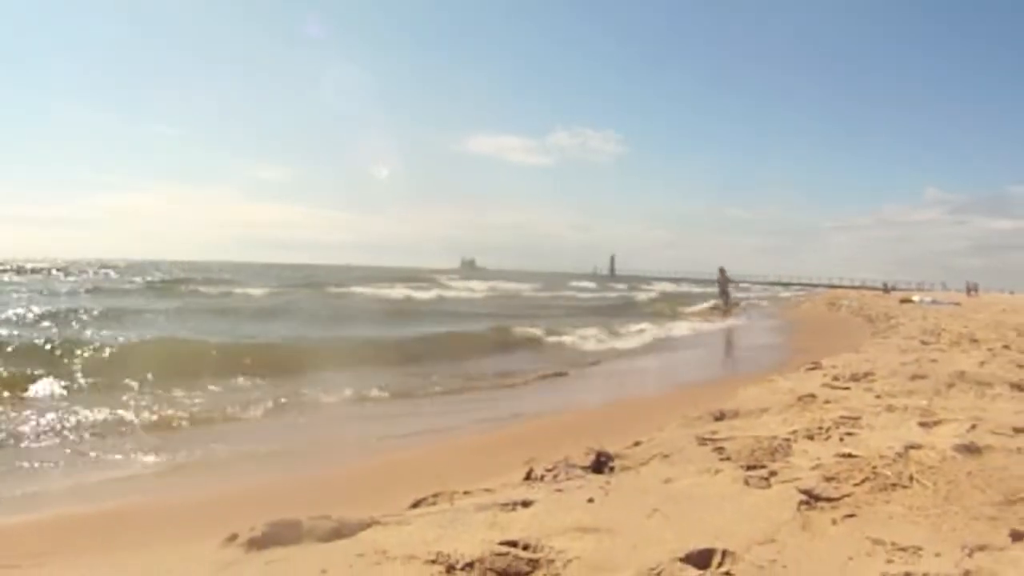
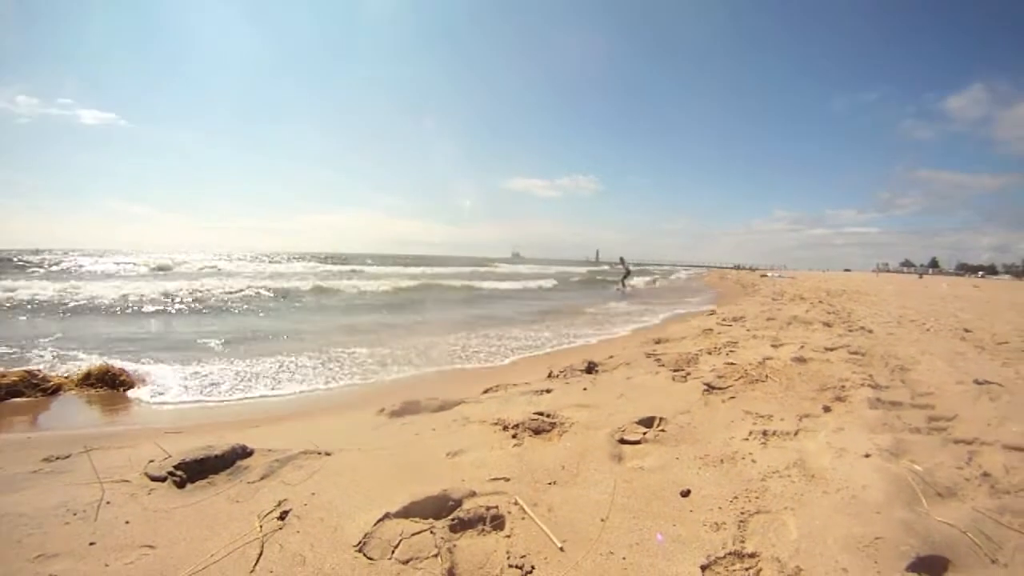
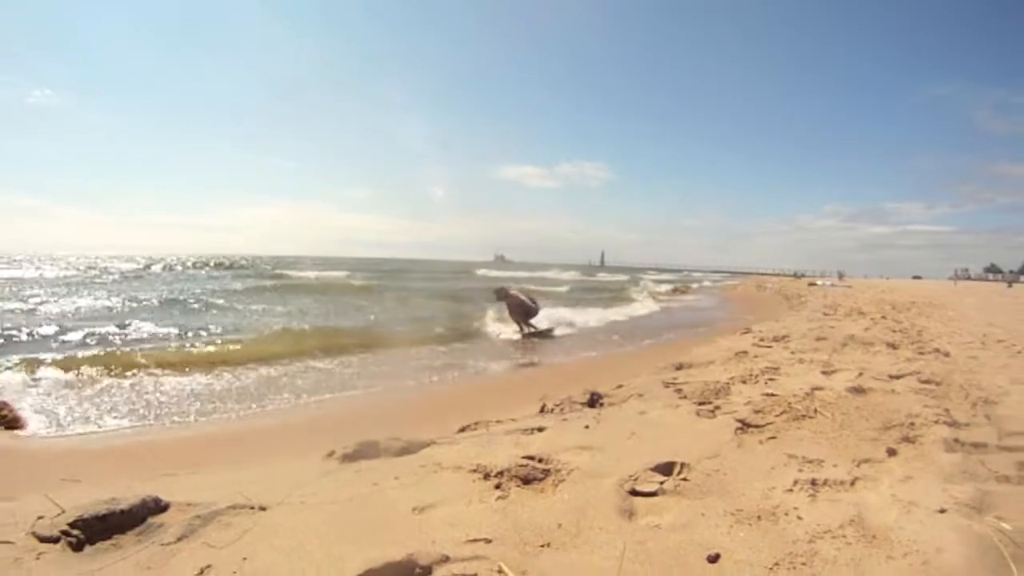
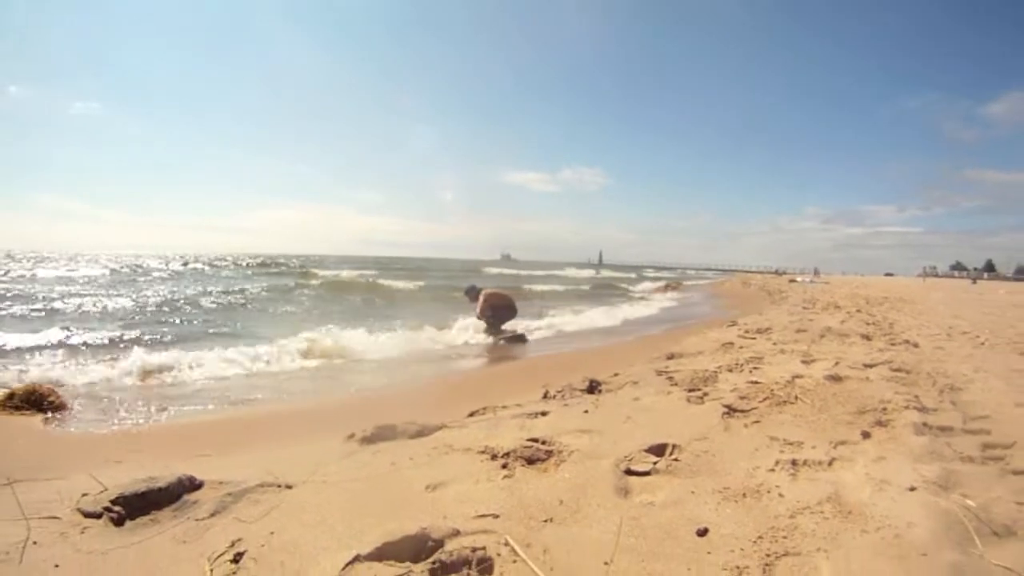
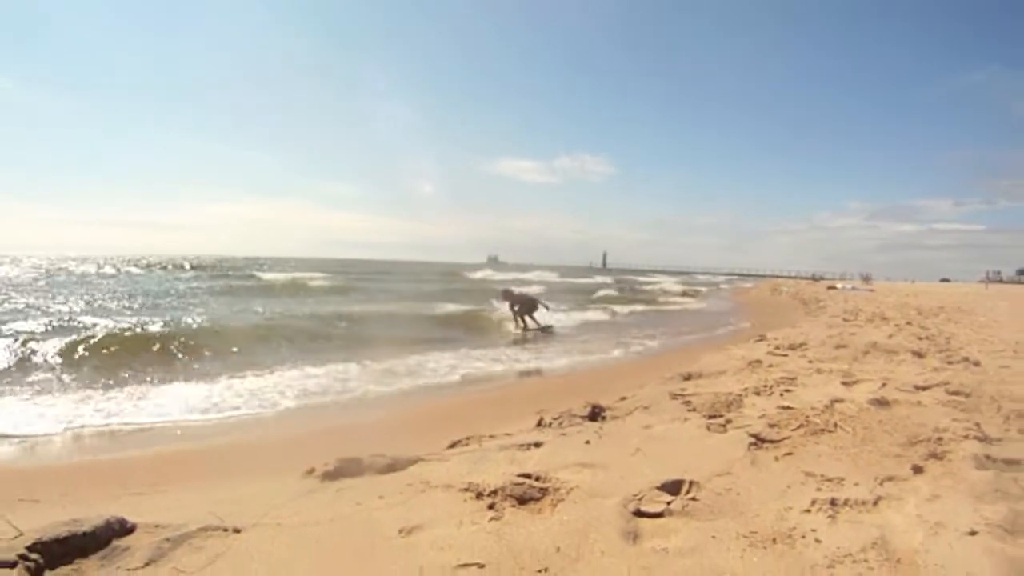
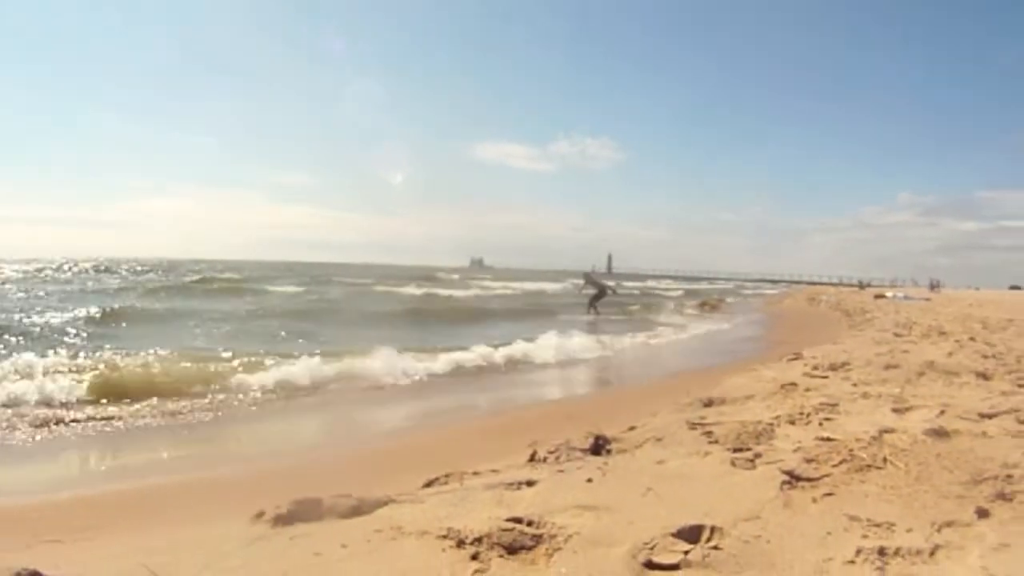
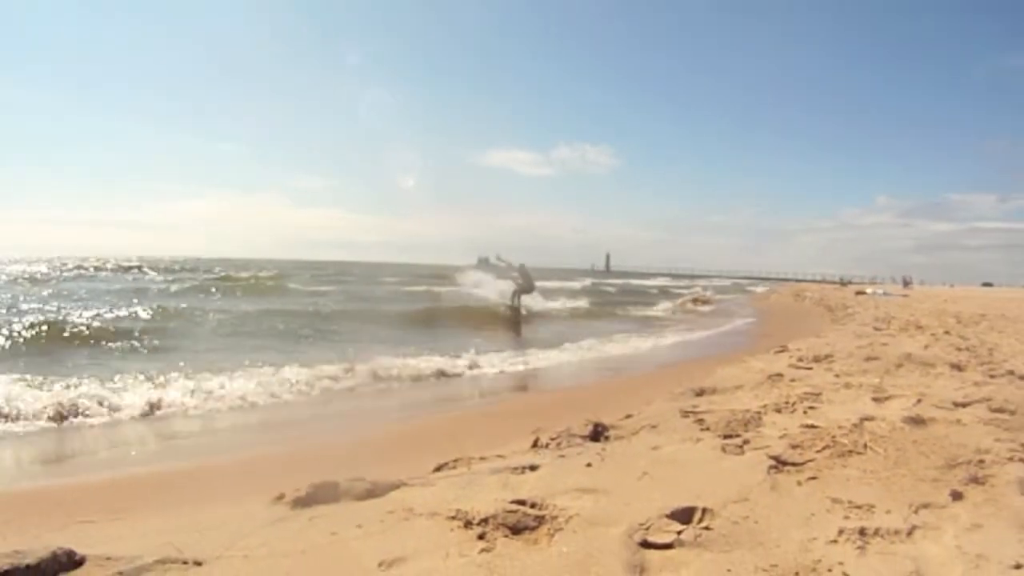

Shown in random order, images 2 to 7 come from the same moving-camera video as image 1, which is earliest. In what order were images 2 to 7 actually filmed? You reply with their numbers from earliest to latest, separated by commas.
6, 7, 5, 3, 4, 2
